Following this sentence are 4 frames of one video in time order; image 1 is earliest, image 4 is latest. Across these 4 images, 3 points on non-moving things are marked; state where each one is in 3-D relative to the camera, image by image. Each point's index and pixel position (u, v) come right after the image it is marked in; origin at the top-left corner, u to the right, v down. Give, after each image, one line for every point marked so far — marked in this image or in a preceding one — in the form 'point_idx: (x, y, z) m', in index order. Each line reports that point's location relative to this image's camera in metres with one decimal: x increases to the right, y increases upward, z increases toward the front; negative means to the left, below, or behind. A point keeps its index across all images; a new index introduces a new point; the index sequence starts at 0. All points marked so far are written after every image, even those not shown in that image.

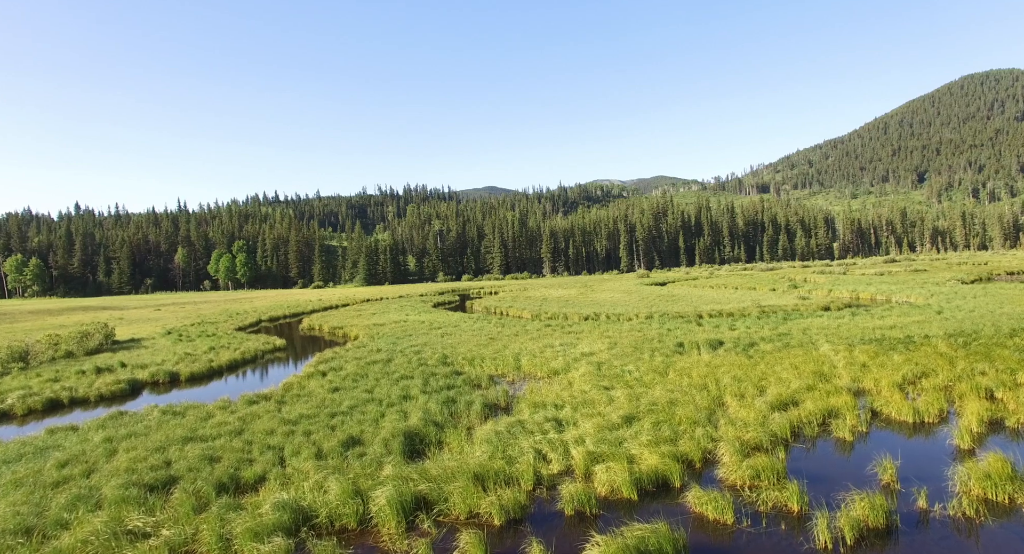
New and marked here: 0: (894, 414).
0: (+9.8, -3.5, +15.5) m
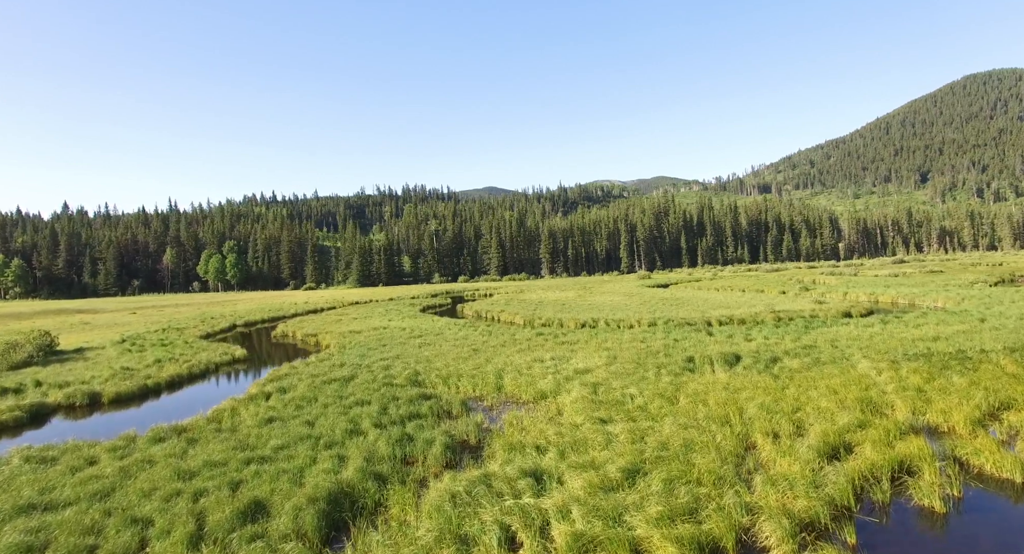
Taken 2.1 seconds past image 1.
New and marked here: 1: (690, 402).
0: (+9.1, -3.6, +11.5) m
1: (+5.2, -3.7, +17.7) m
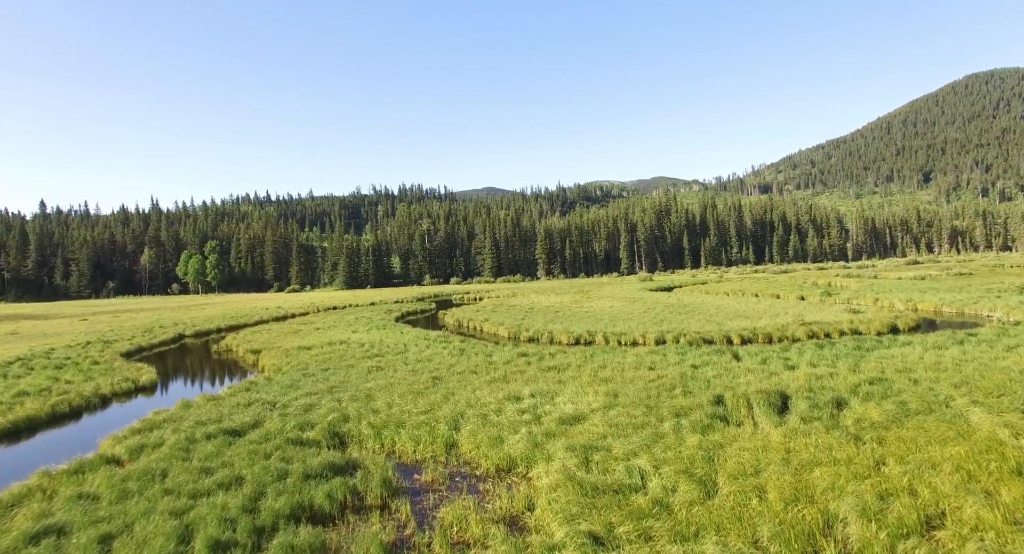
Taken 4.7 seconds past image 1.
0: (+8.0, -3.9, +4.8) m
1: (+4.1, -3.9, +11.0) m
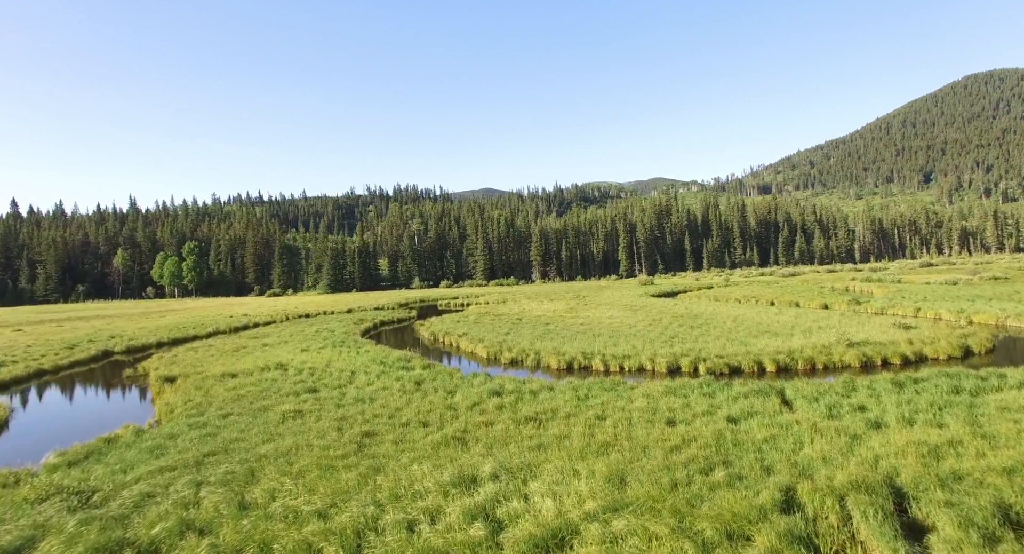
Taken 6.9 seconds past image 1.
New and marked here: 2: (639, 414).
0: (+7.0, -4.3, -2.2) m
1: (+3.1, -4.3, +4.0) m
2: (+3.6, -3.9, +17.4) m
